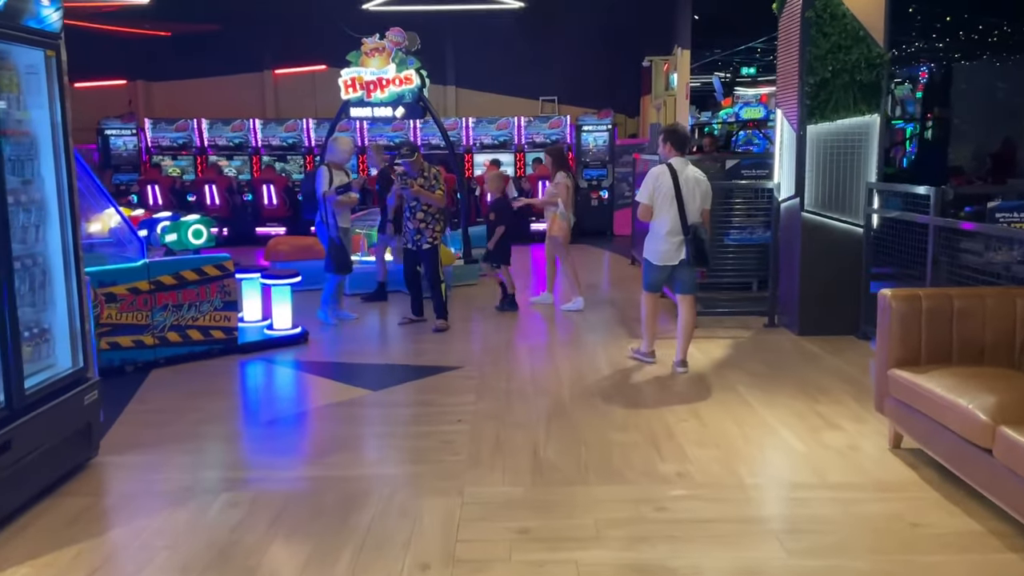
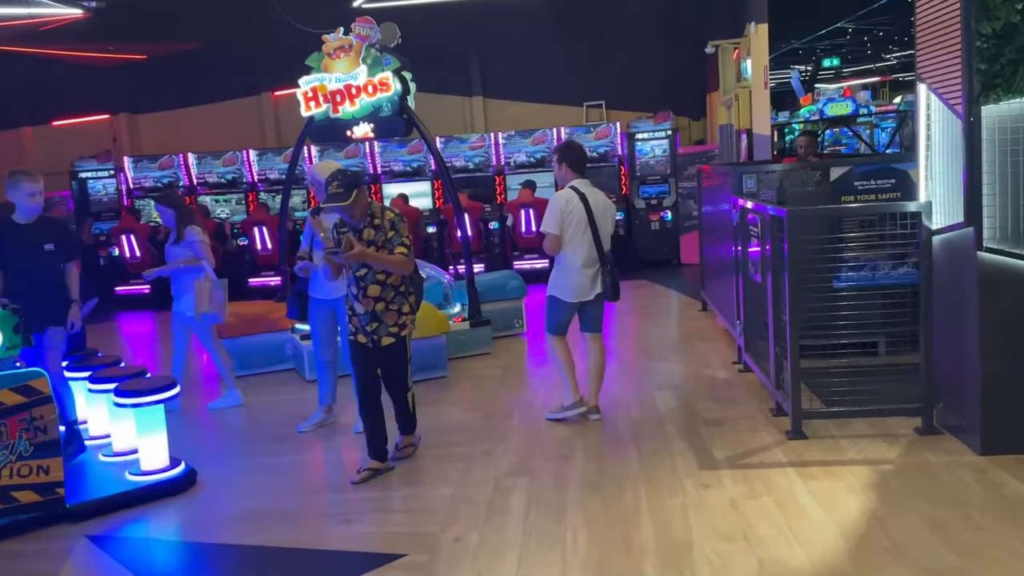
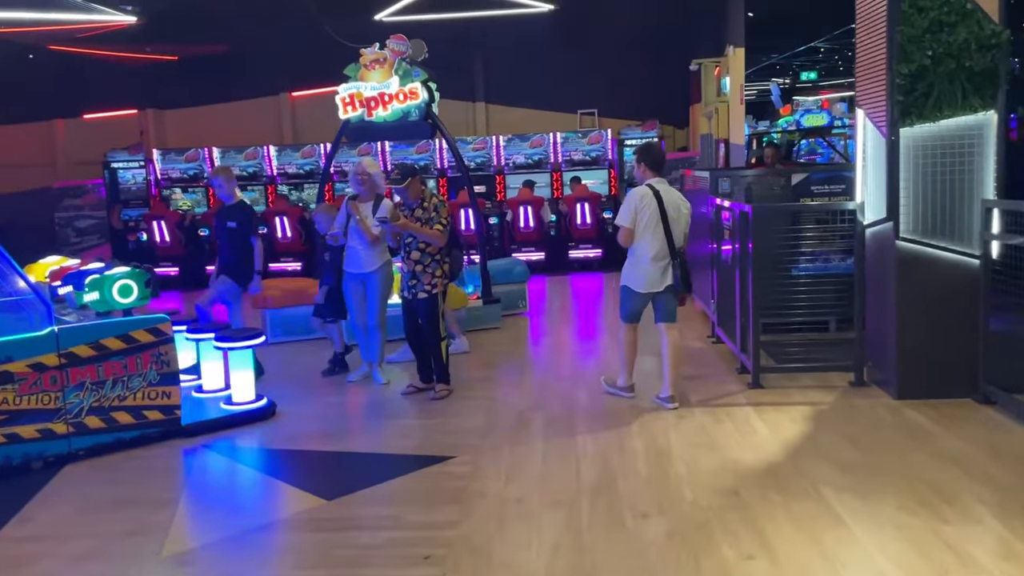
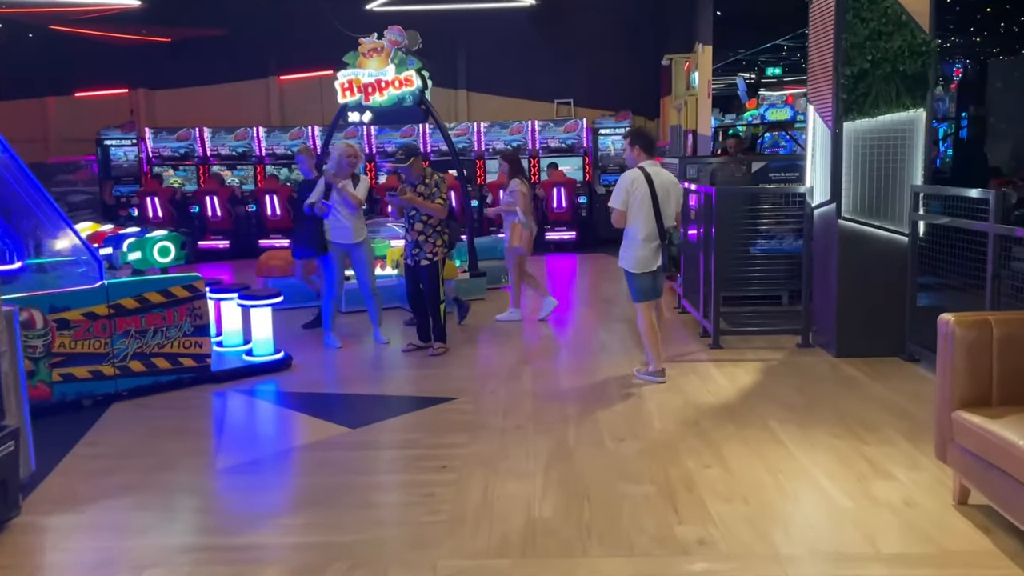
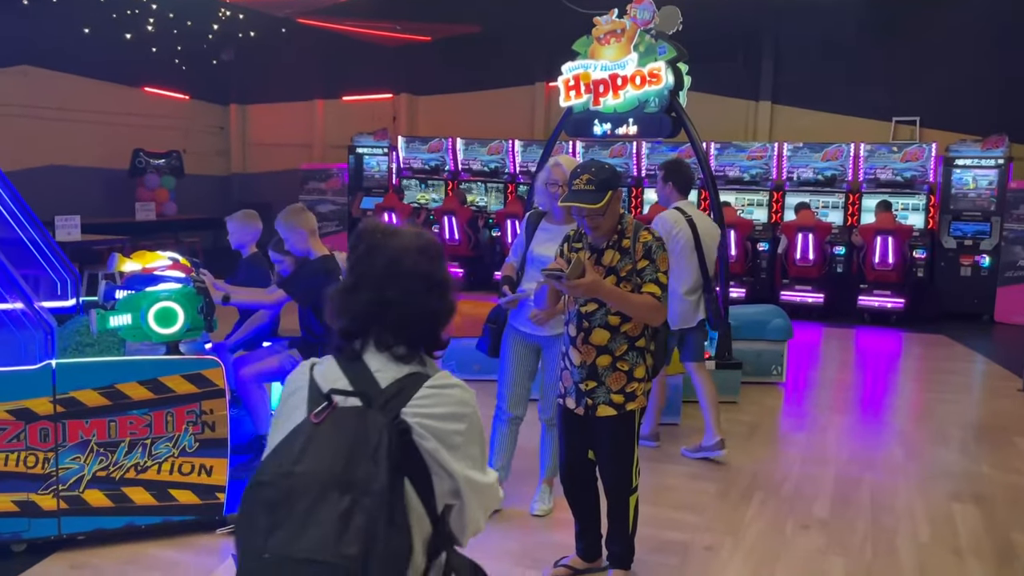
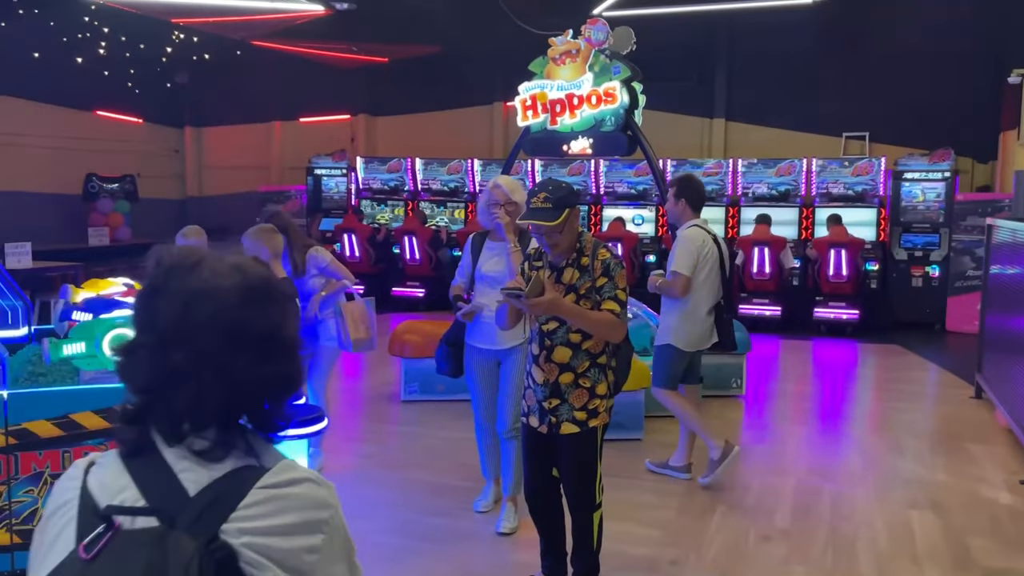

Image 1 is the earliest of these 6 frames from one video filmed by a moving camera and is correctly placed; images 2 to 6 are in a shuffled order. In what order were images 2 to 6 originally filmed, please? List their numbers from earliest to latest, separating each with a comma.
4, 3, 2, 6, 5
